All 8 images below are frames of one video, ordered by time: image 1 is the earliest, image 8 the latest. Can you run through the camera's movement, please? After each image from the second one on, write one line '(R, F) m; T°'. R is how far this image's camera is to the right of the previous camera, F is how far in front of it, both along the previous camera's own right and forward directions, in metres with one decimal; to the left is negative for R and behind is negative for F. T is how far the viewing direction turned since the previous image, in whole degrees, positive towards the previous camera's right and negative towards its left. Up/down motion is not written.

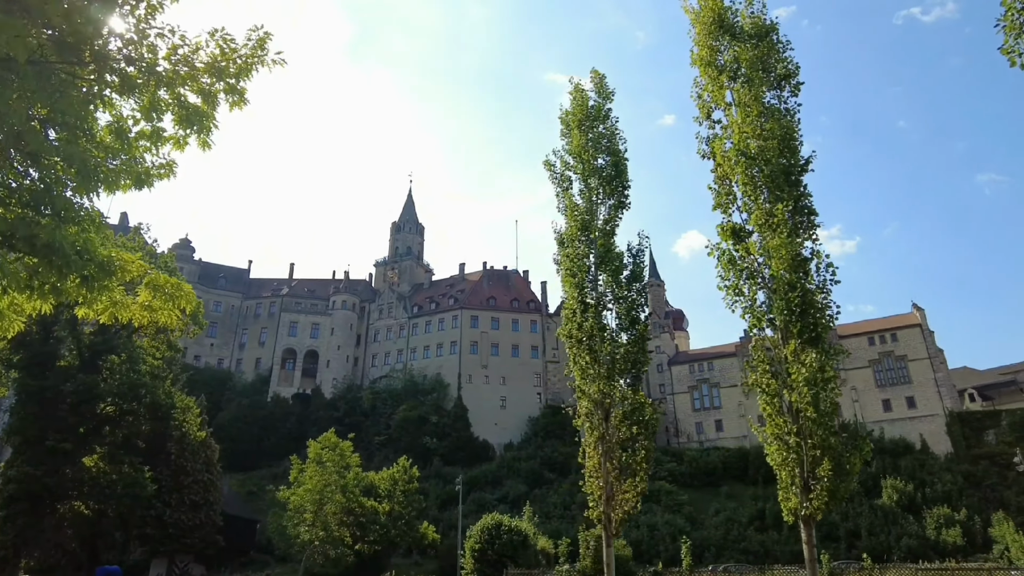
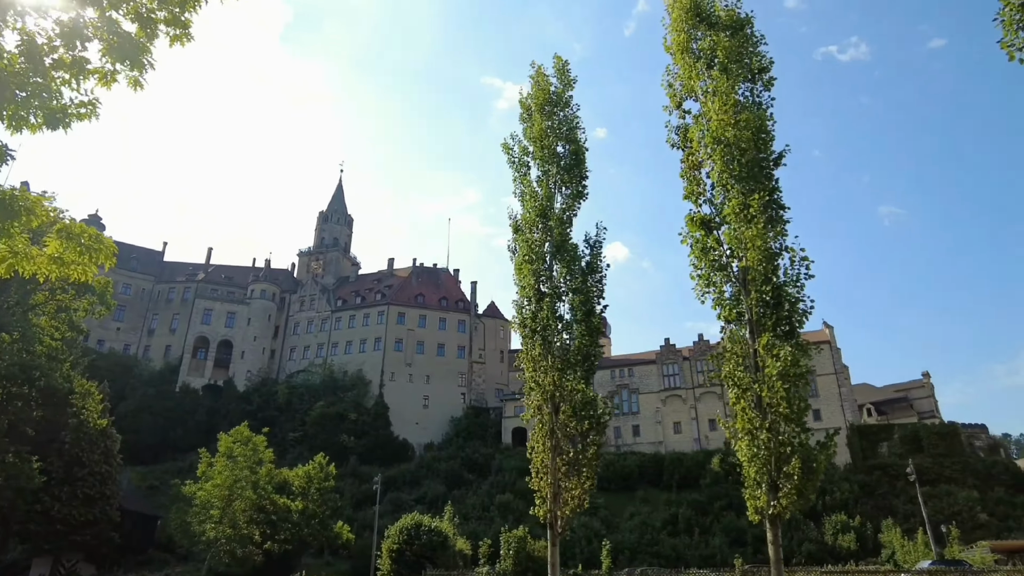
(-0.3, +0.4) m; +7°
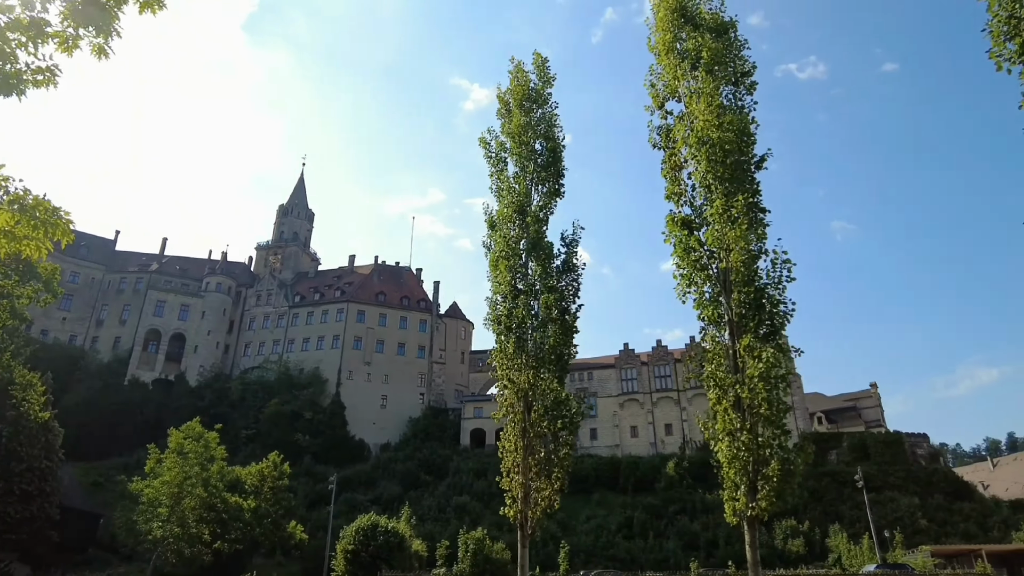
(-0.1, +0.1) m; +3°
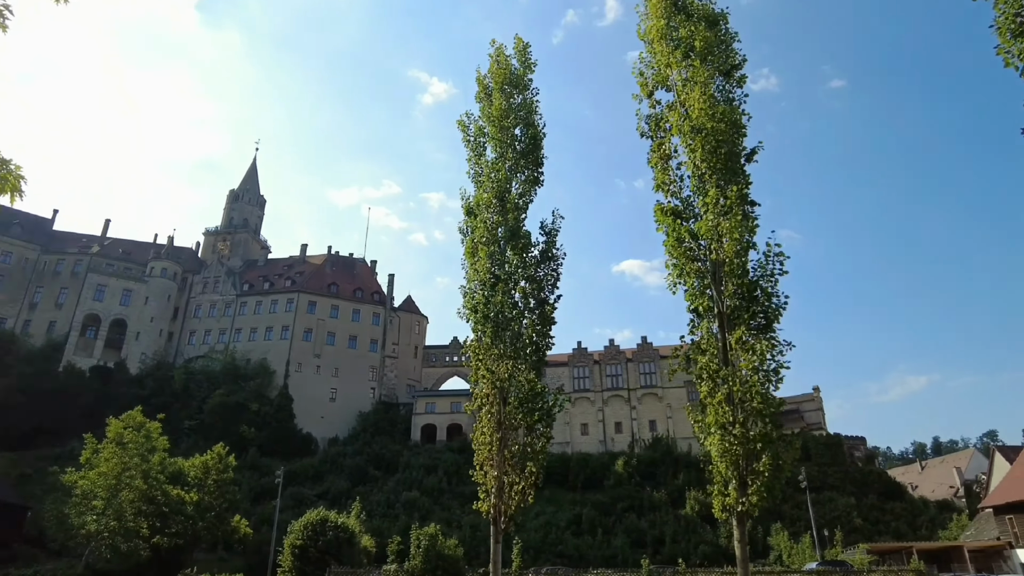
(-0.3, +0.2) m; +4°
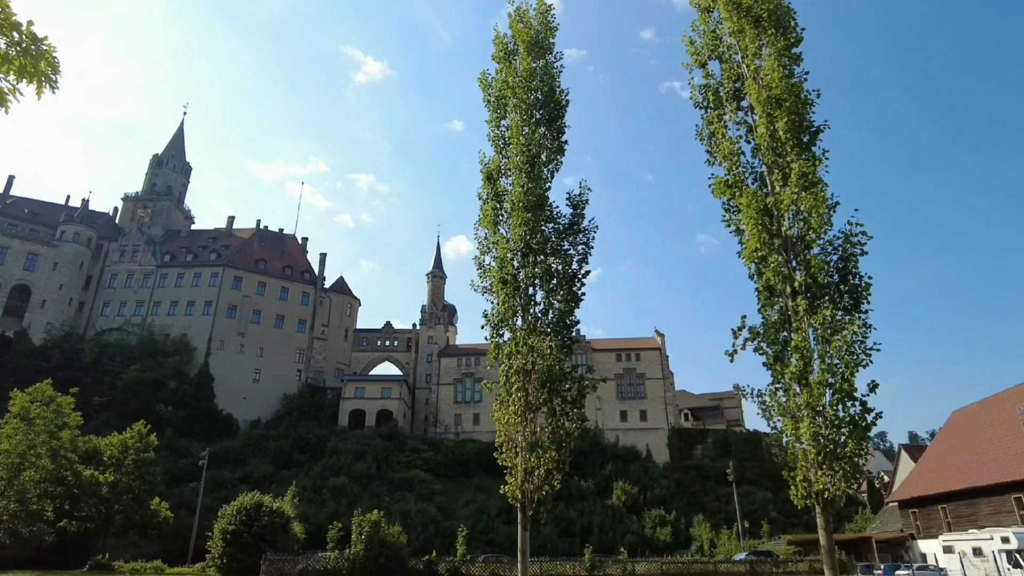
(-1.0, +0.5) m; +6°
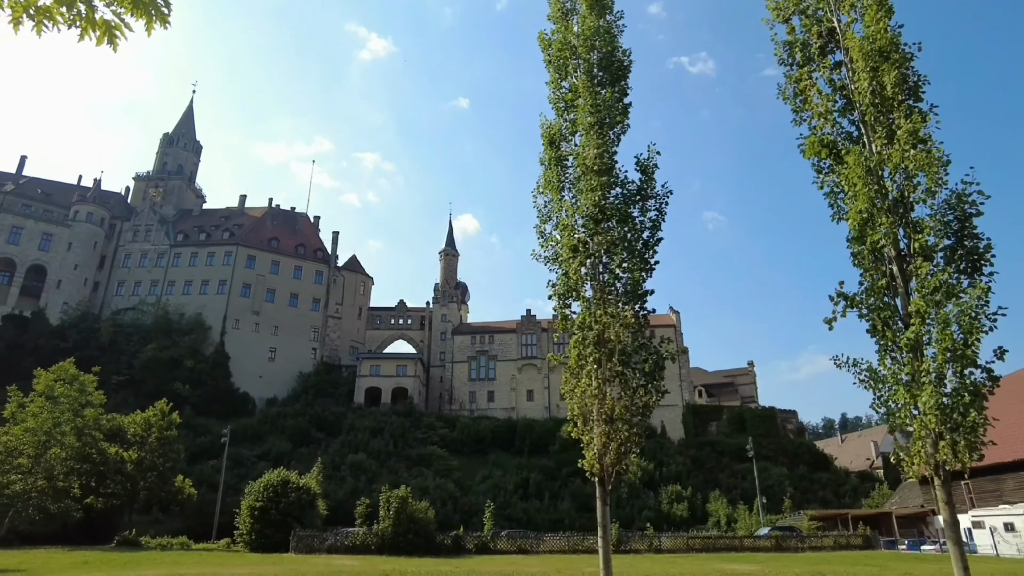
(-0.6, +0.3) m; -1°
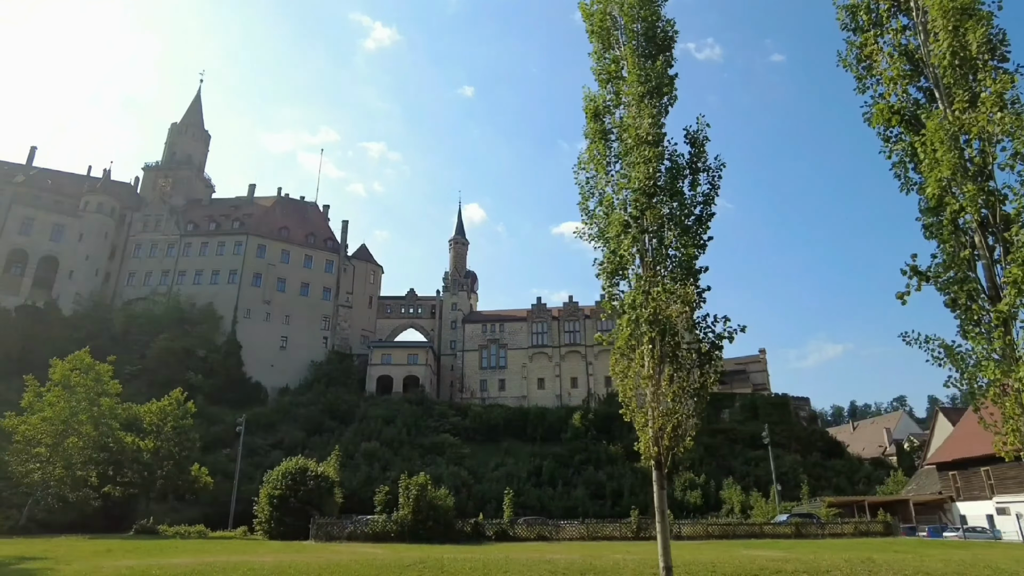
(-0.4, +0.2) m; -1°
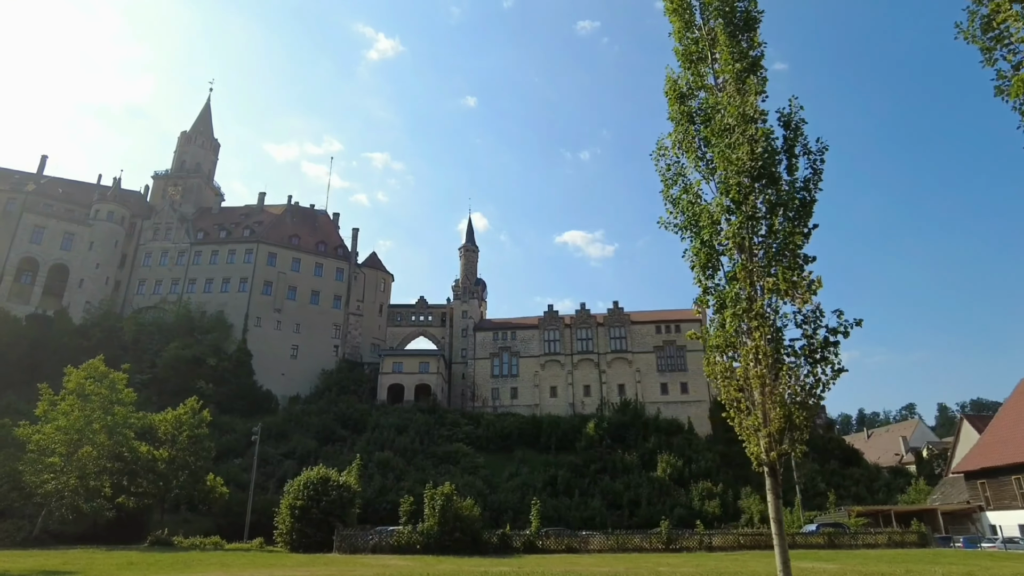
(-0.7, +0.5) m; 0°
